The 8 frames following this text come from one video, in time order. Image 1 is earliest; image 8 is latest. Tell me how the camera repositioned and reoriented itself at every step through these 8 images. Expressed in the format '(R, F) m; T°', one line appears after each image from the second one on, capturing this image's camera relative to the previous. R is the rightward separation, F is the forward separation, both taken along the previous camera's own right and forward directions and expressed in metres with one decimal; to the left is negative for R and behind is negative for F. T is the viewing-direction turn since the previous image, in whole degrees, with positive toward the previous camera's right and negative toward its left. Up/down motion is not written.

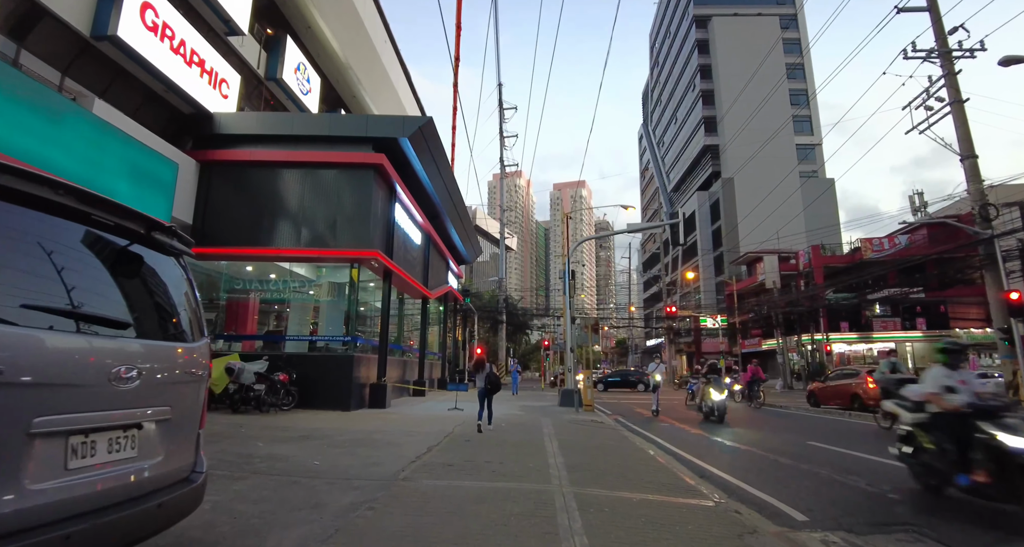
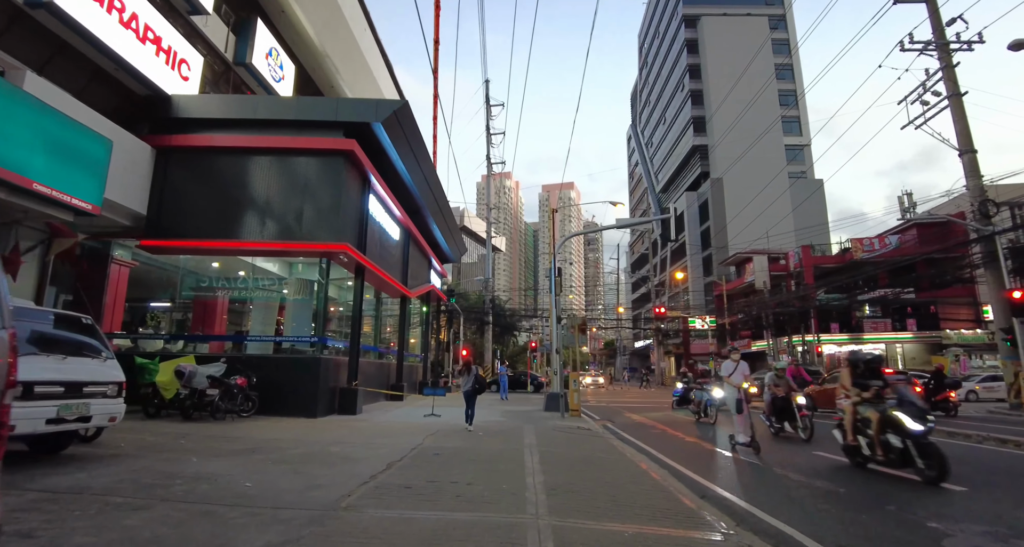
(+0.2, +1.0) m; +1°
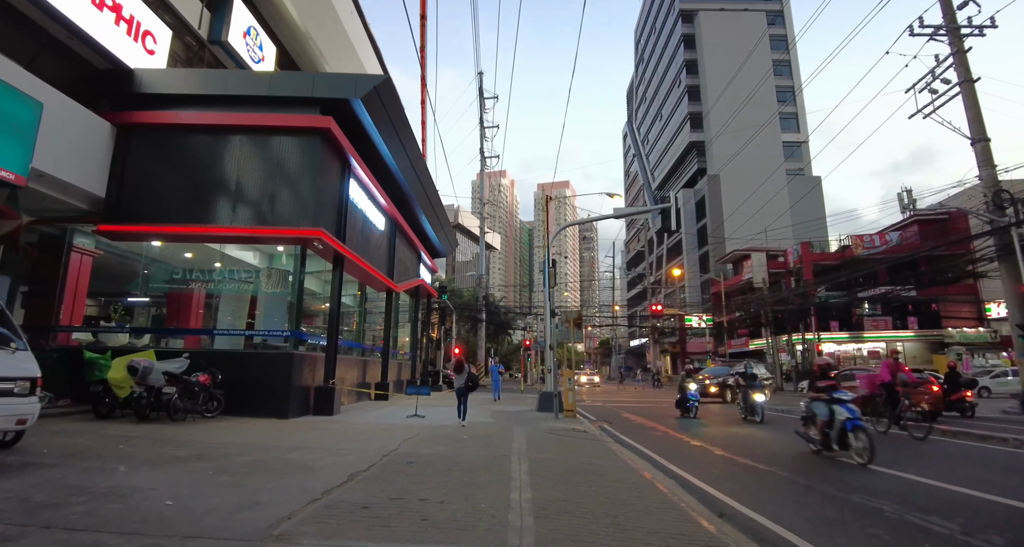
(+0.1, +1.0) m; +1°
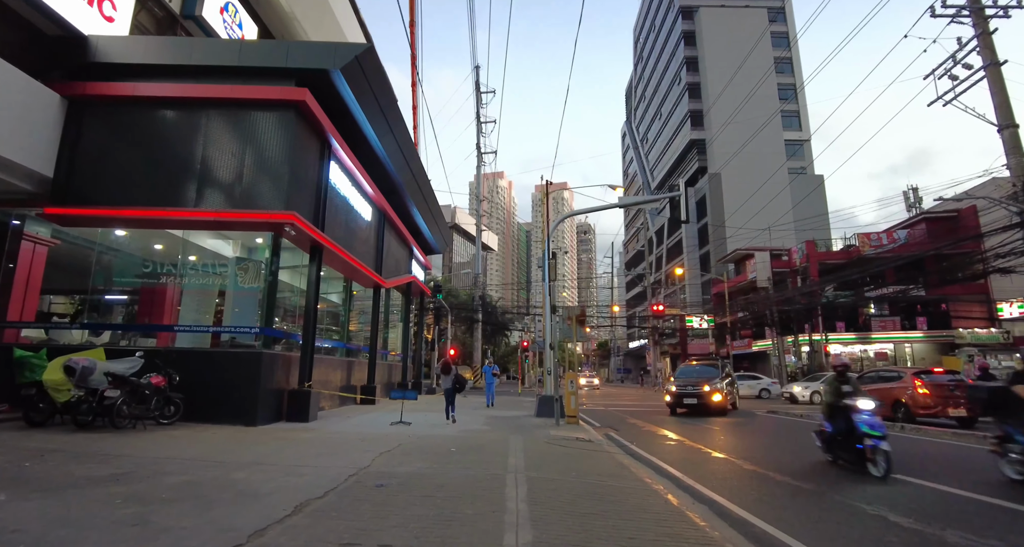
(0.0, +1.2) m; 0°
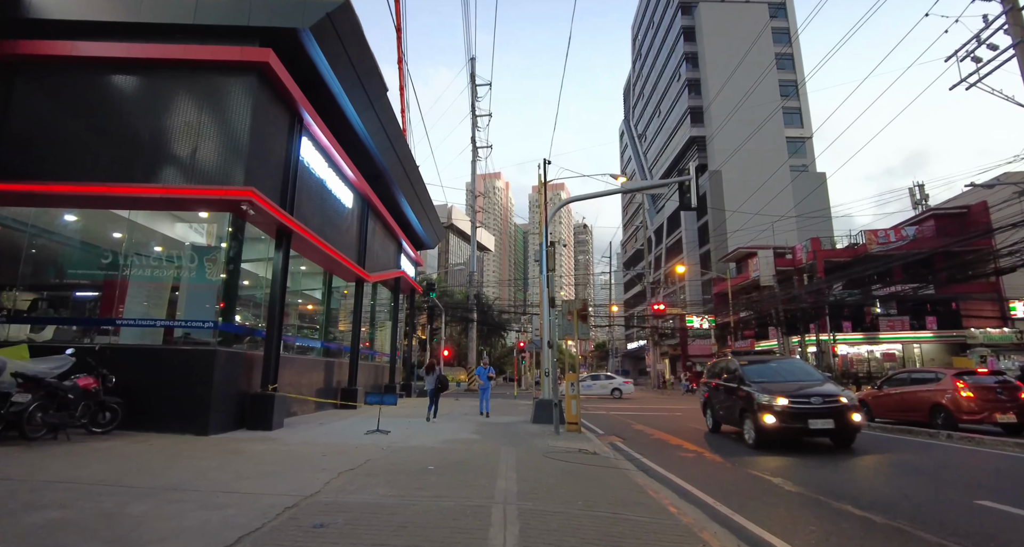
(+0.1, +1.3) m; 0°
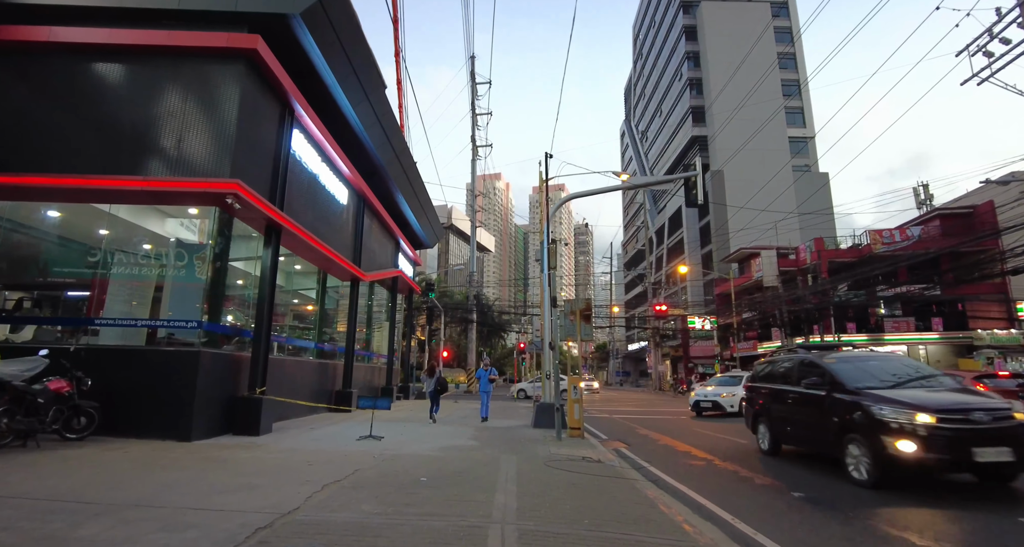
(0.0, +0.5) m; 0°
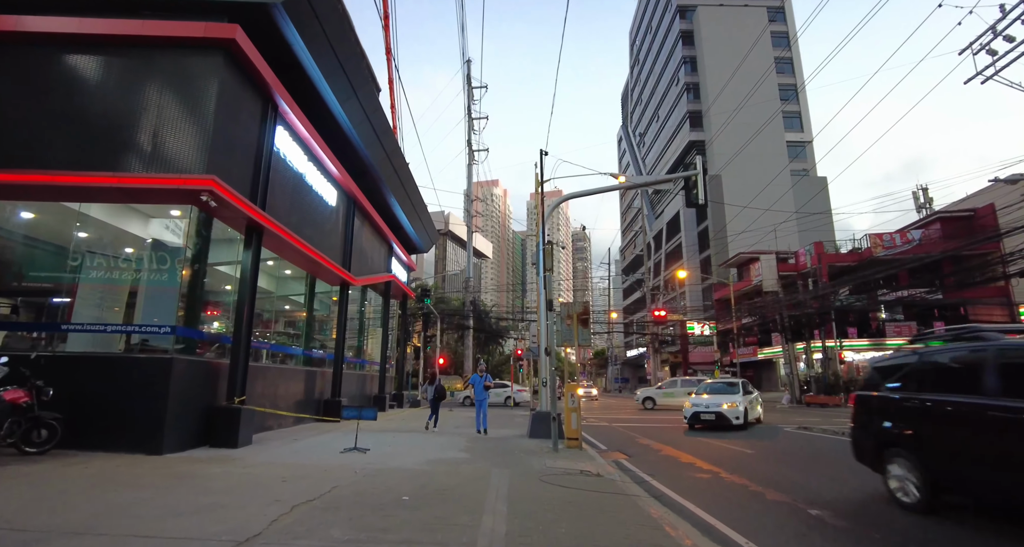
(+0.1, +0.5) m; 0°
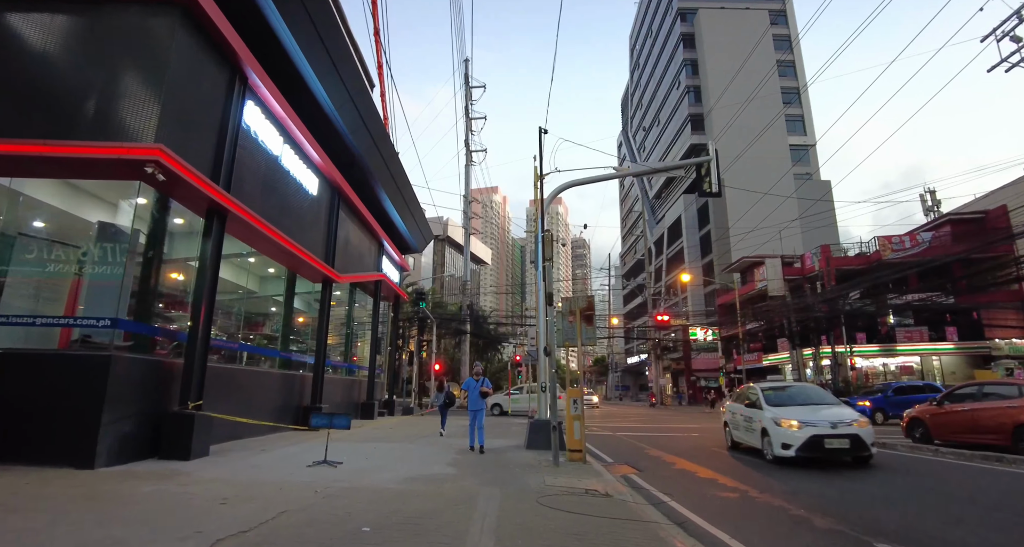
(+0.1, +1.1) m; 0°
